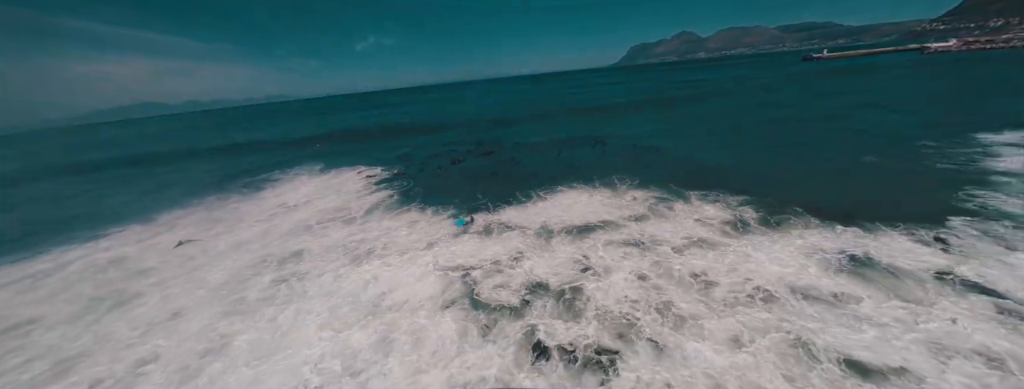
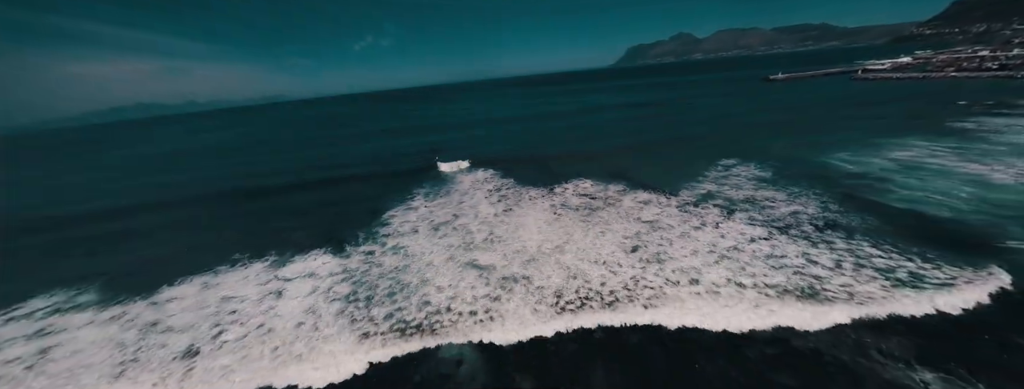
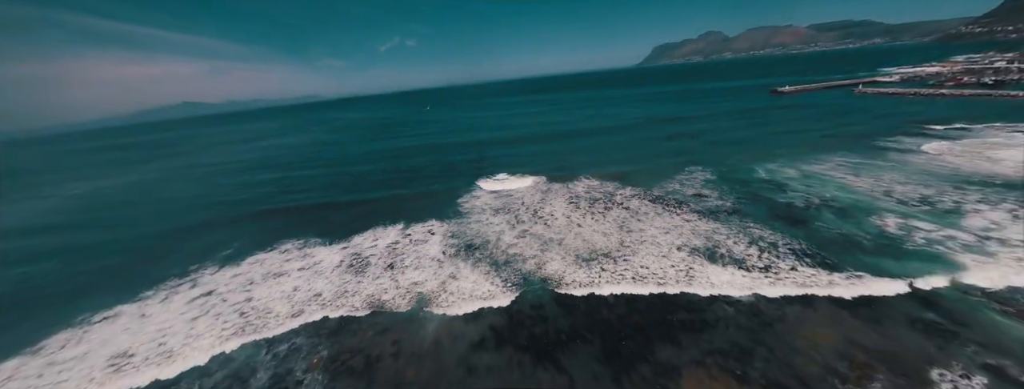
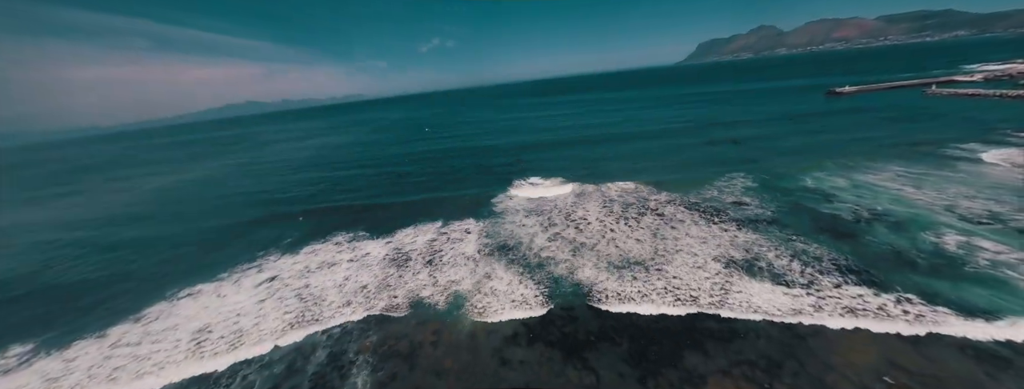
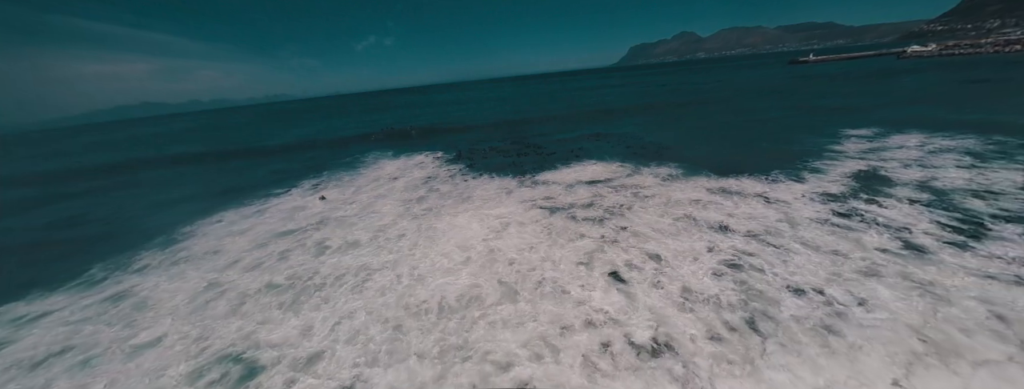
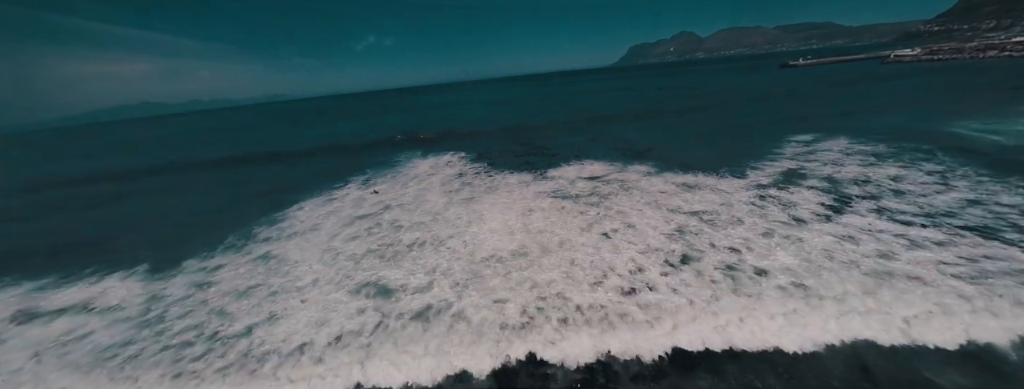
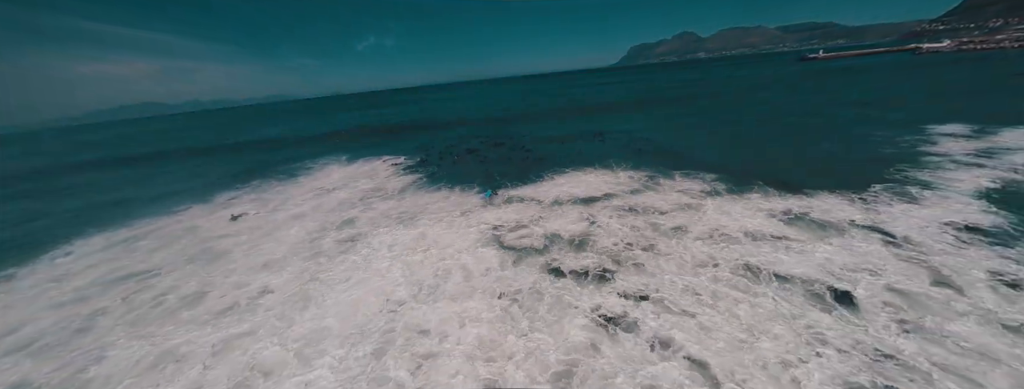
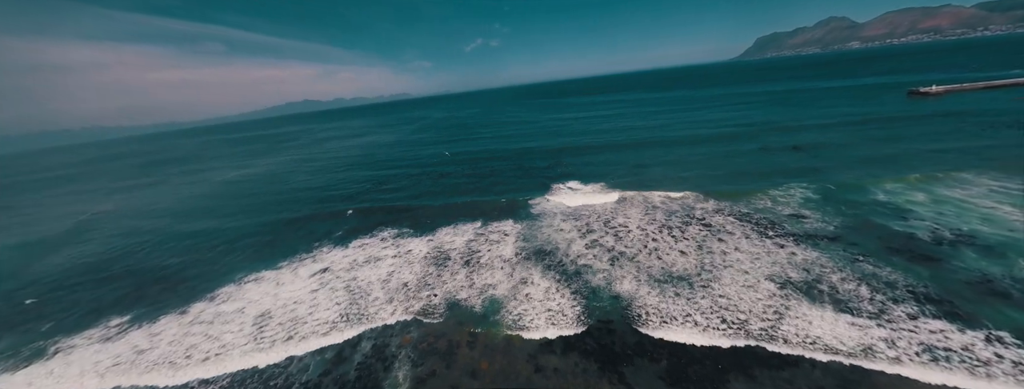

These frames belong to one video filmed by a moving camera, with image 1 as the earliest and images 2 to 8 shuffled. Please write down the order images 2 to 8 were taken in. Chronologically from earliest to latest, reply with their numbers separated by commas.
7, 5, 6, 2, 3, 4, 8
